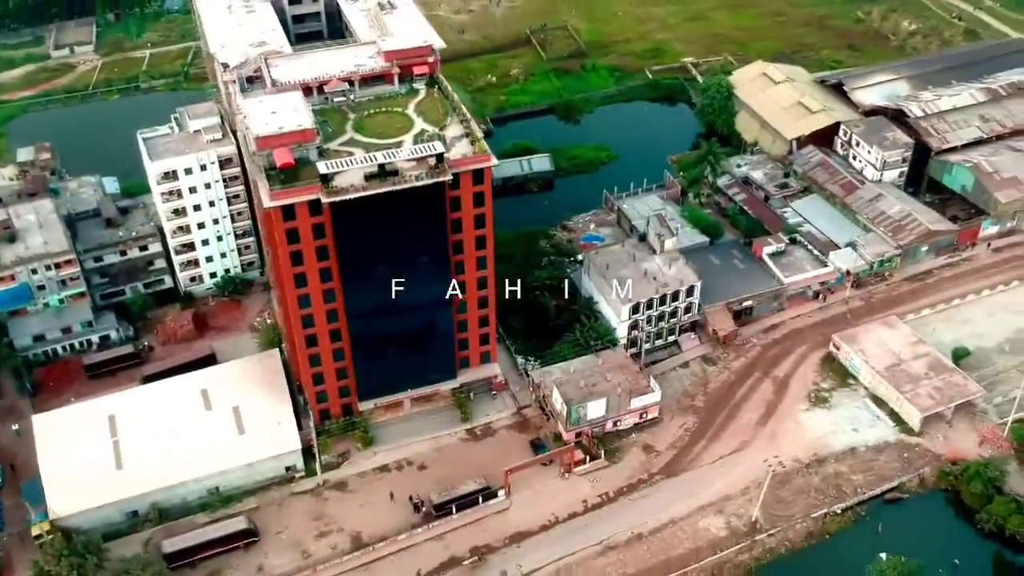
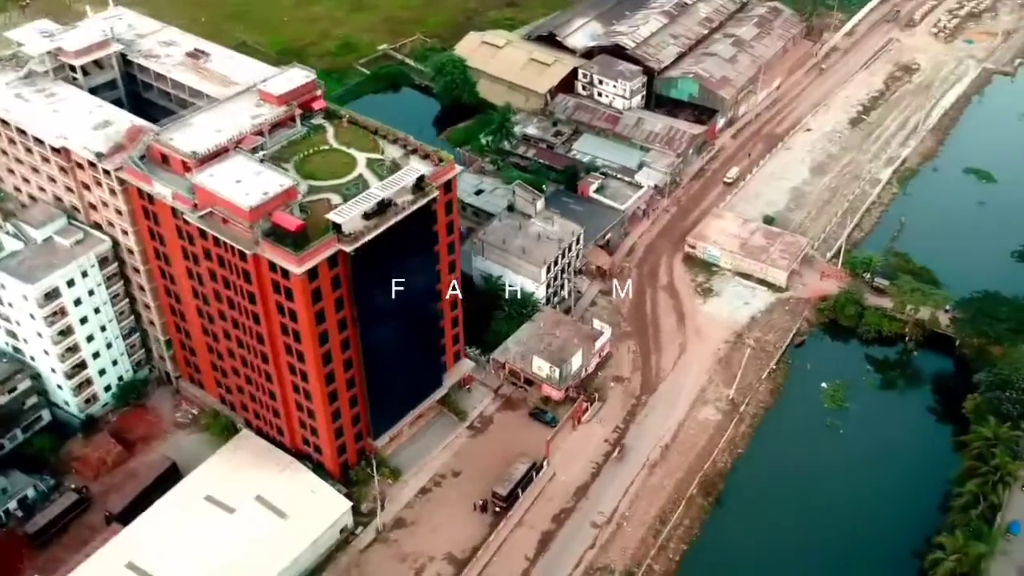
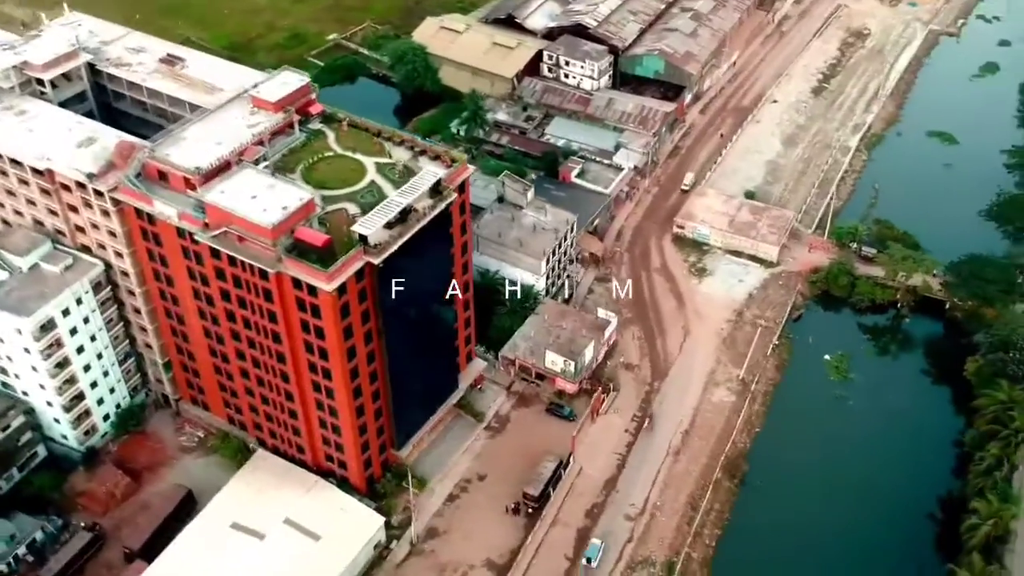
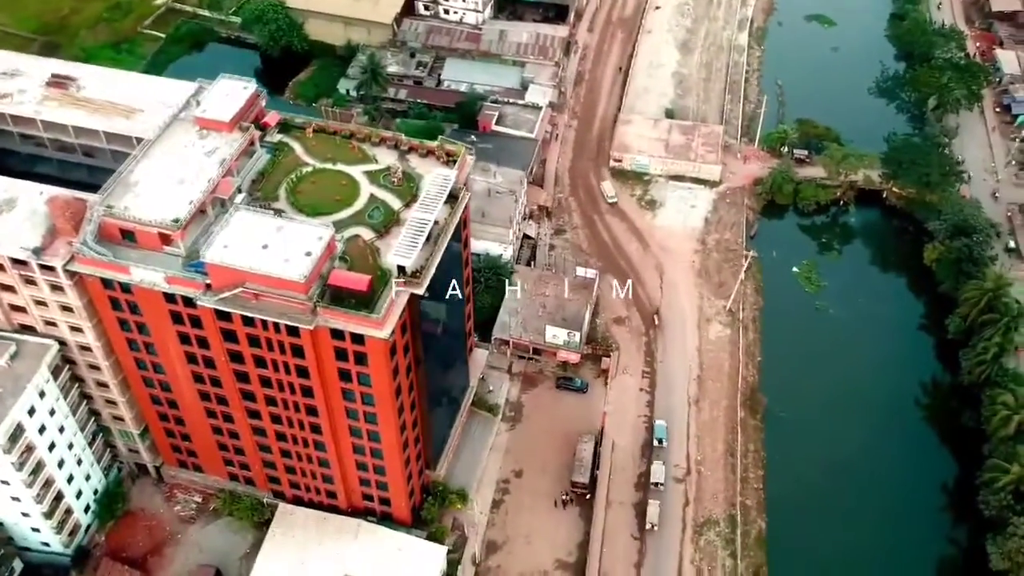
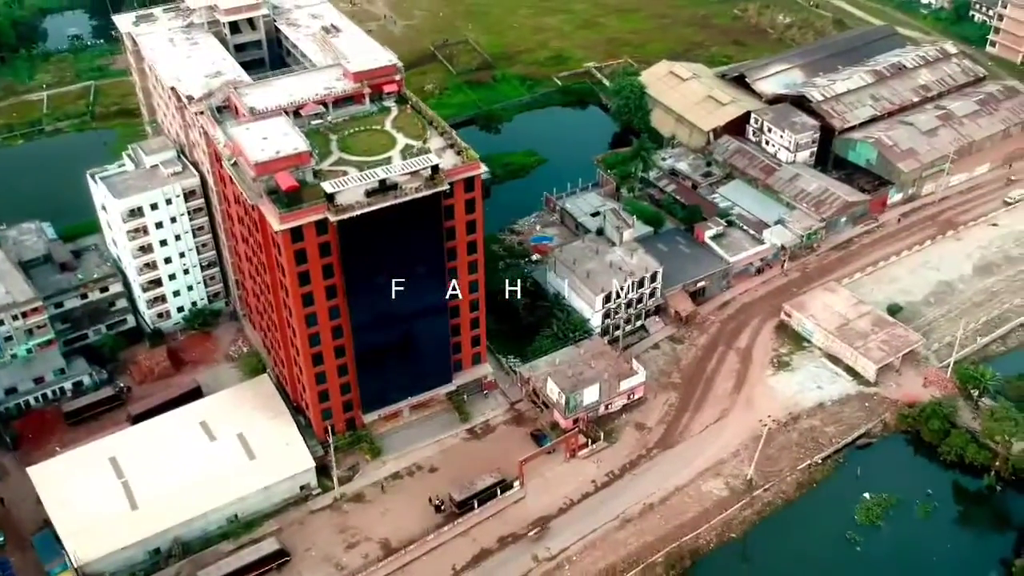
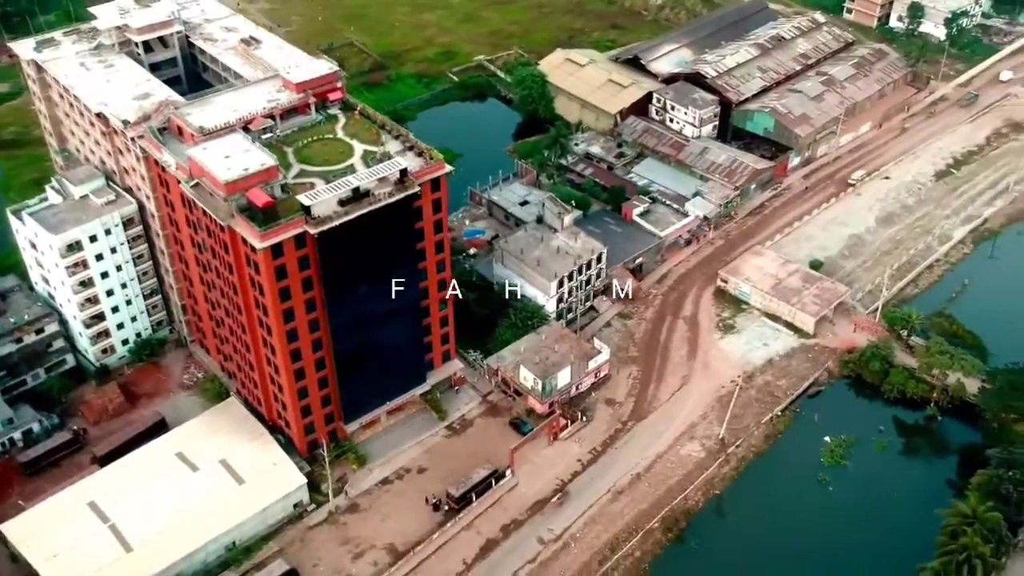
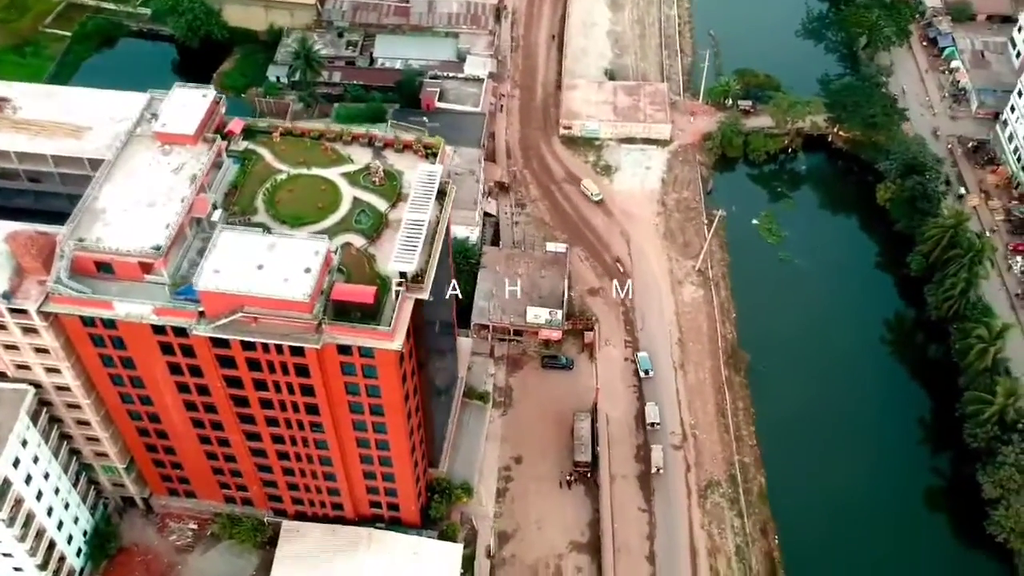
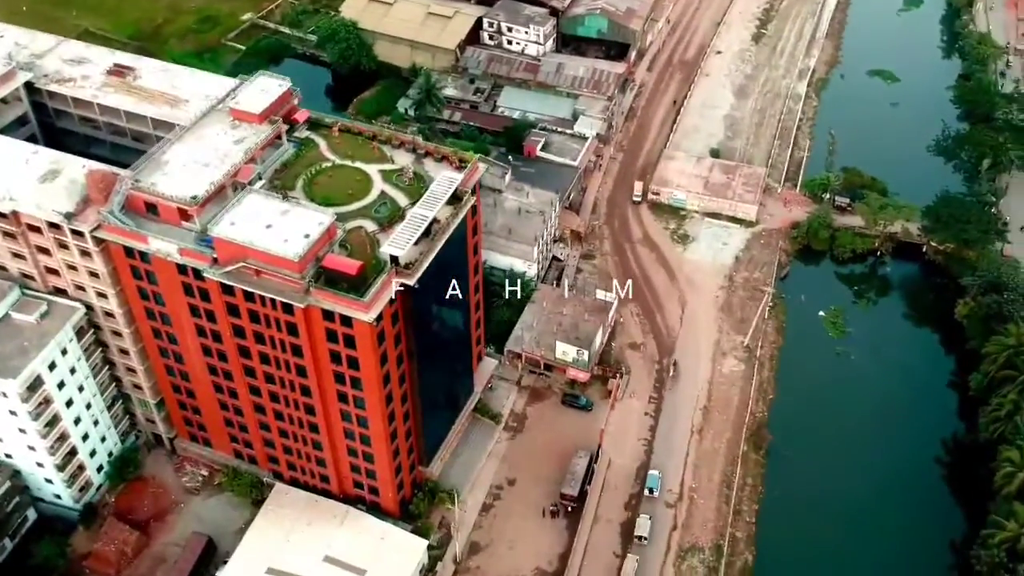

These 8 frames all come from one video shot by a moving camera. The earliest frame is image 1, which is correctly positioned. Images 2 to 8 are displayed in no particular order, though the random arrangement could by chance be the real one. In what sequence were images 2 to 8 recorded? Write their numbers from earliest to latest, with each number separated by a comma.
5, 6, 2, 3, 8, 4, 7
